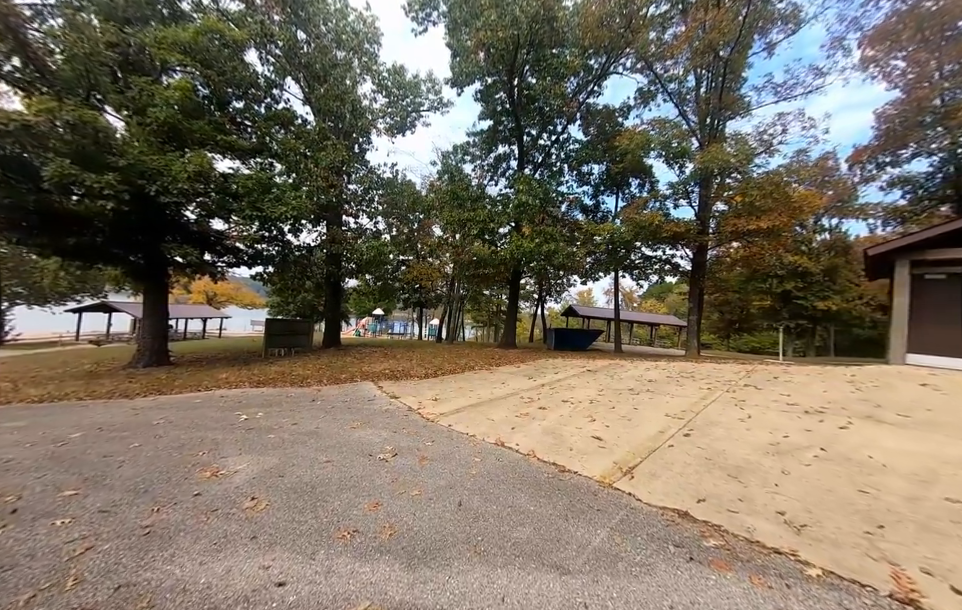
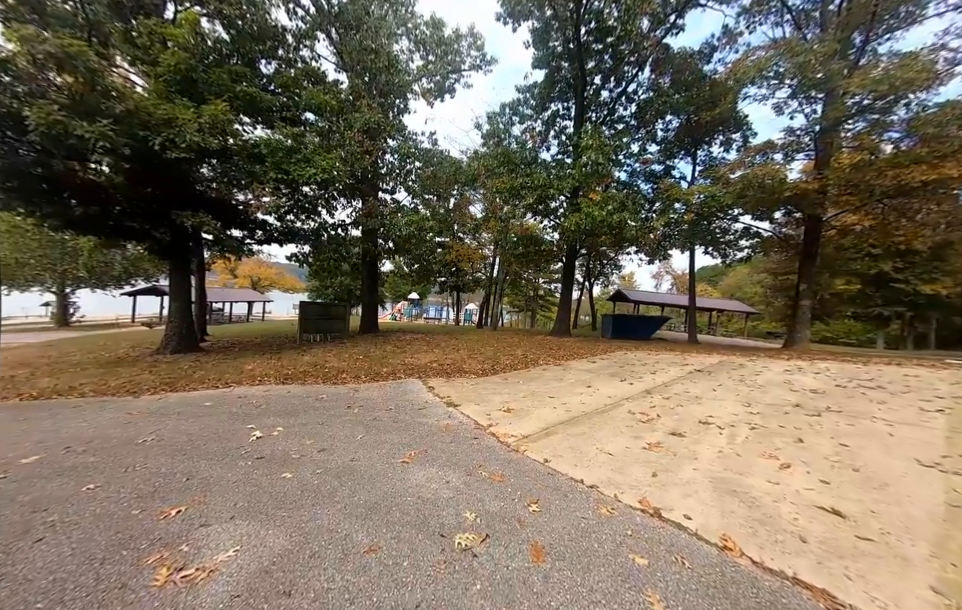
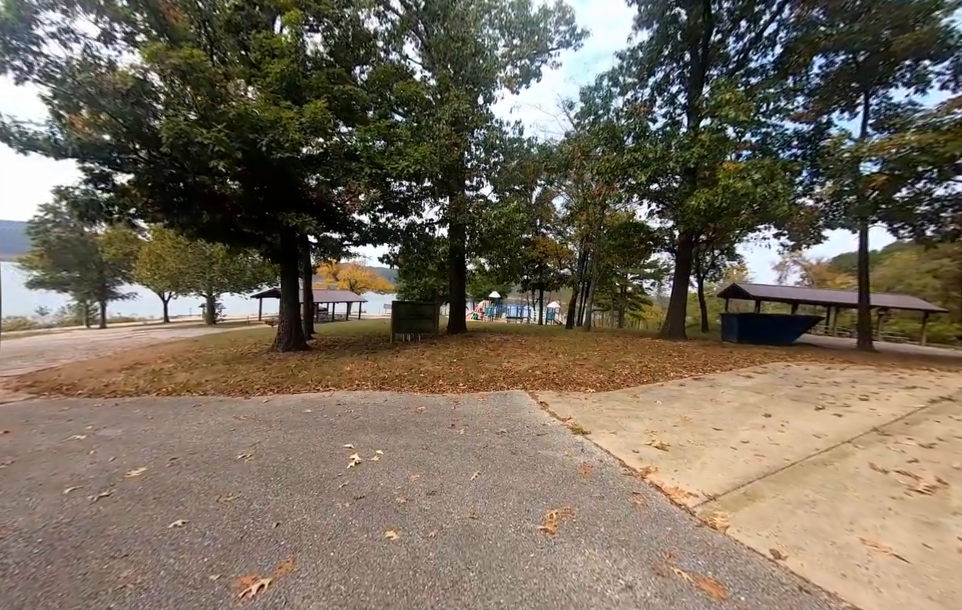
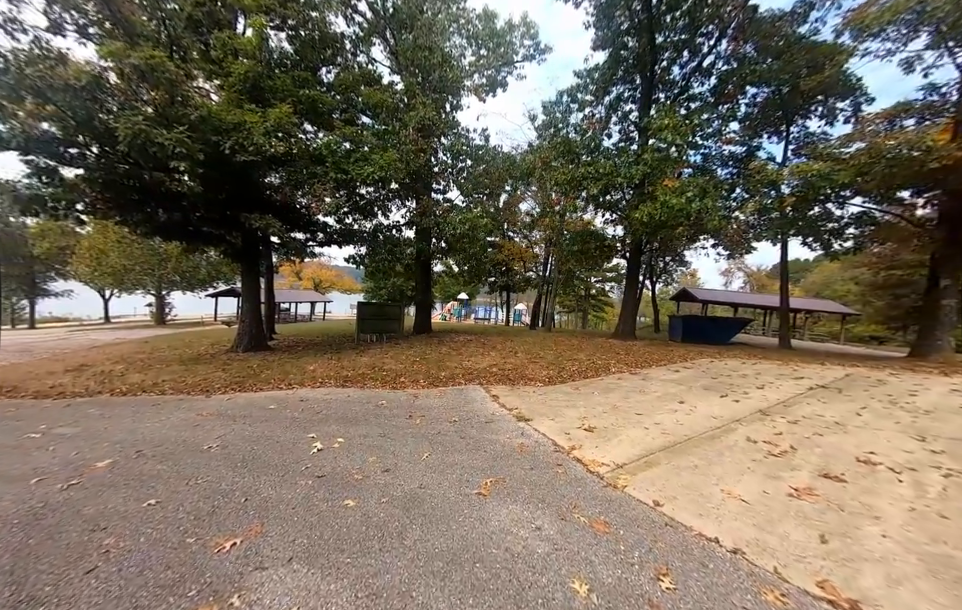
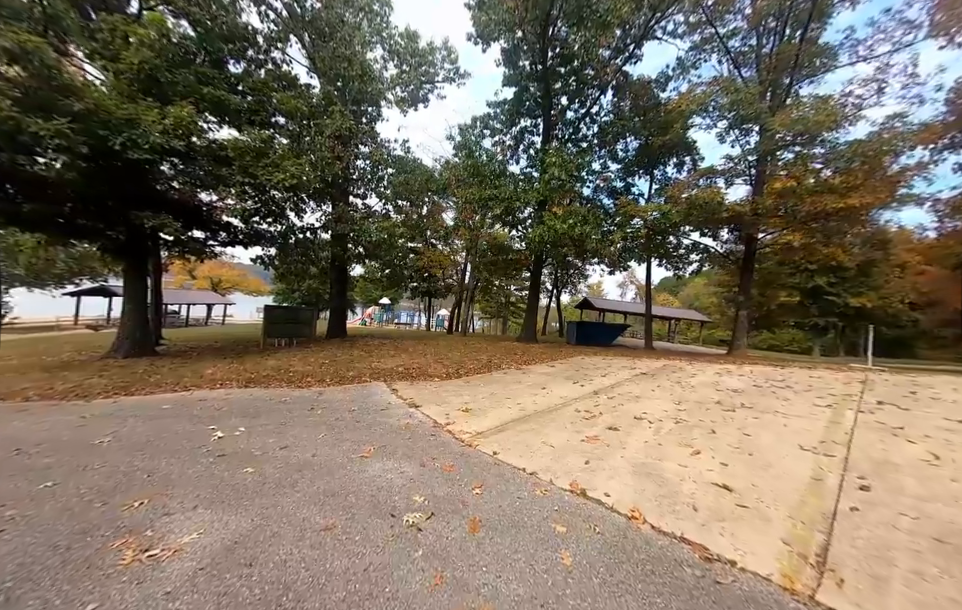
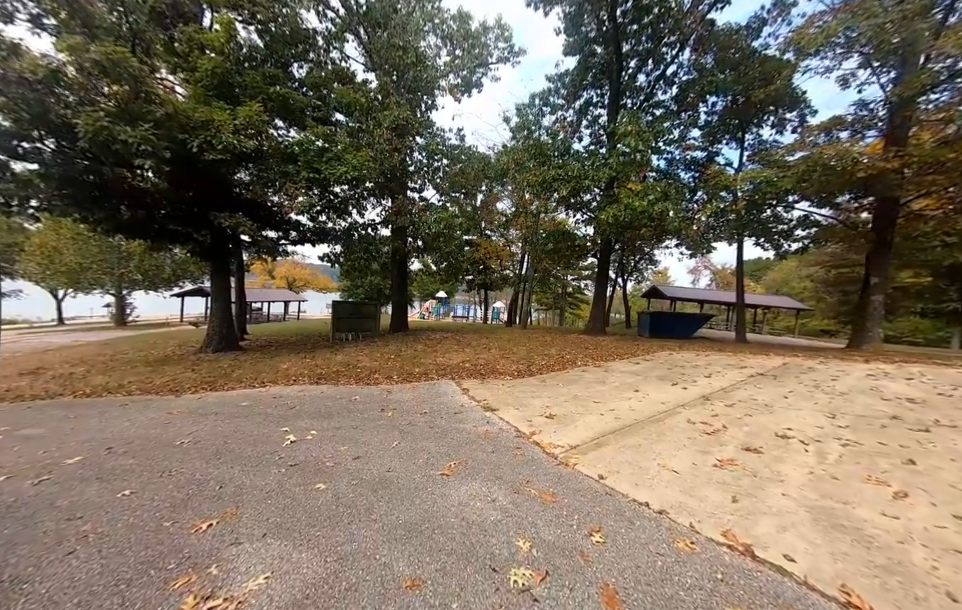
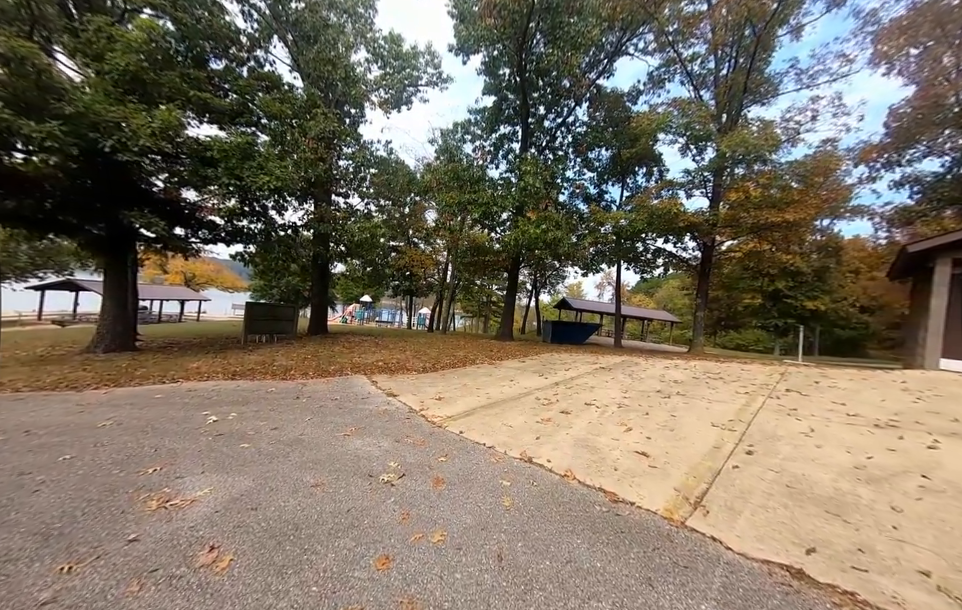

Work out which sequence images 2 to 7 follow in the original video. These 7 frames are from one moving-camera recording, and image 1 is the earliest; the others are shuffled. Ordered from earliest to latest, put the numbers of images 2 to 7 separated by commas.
7, 5, 2, 6, 4, 3
